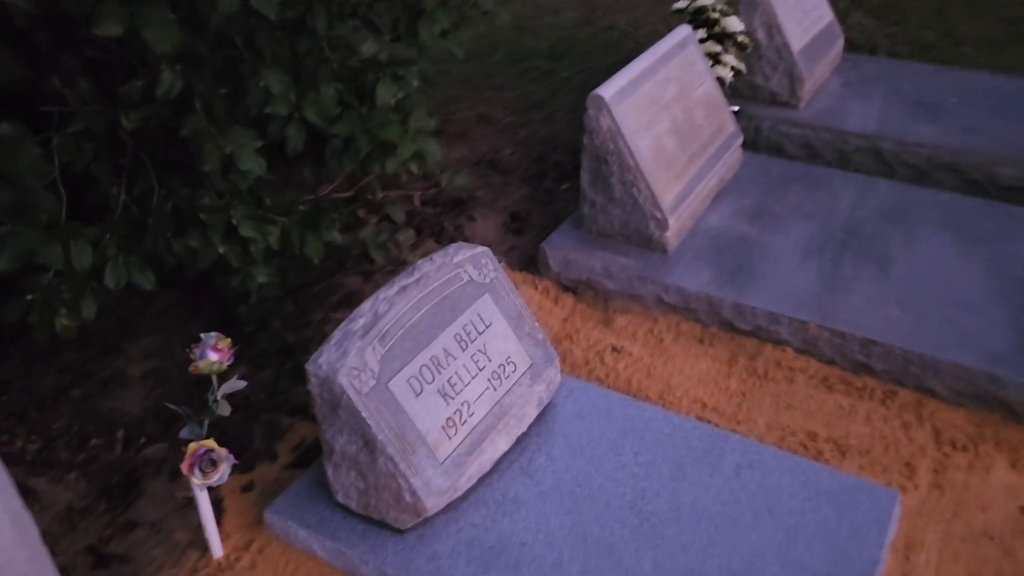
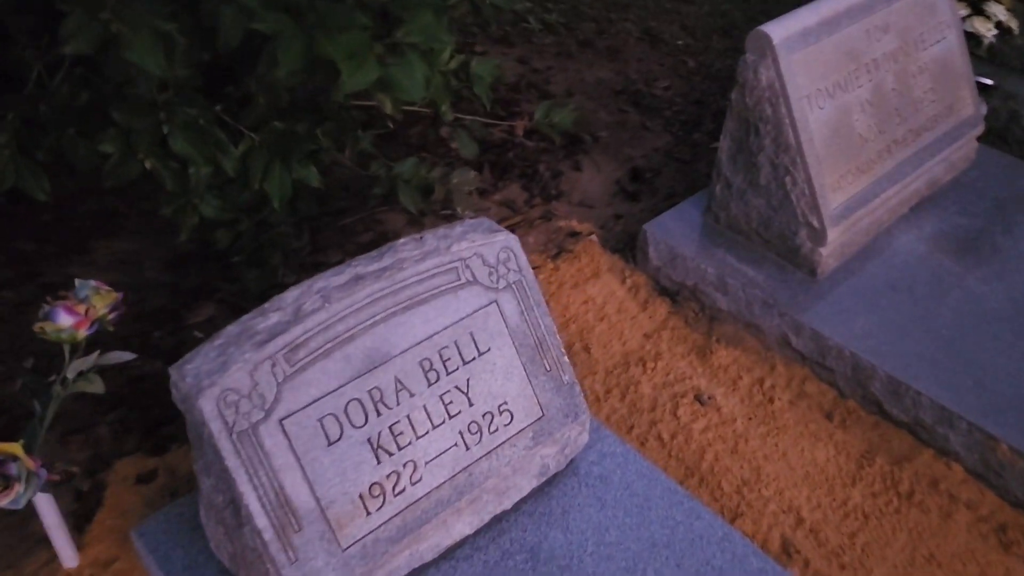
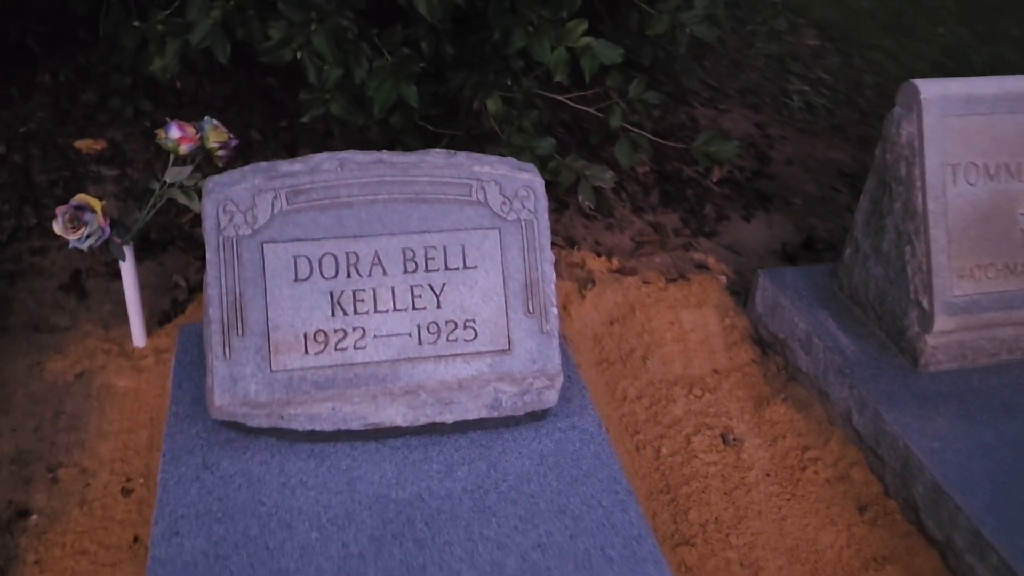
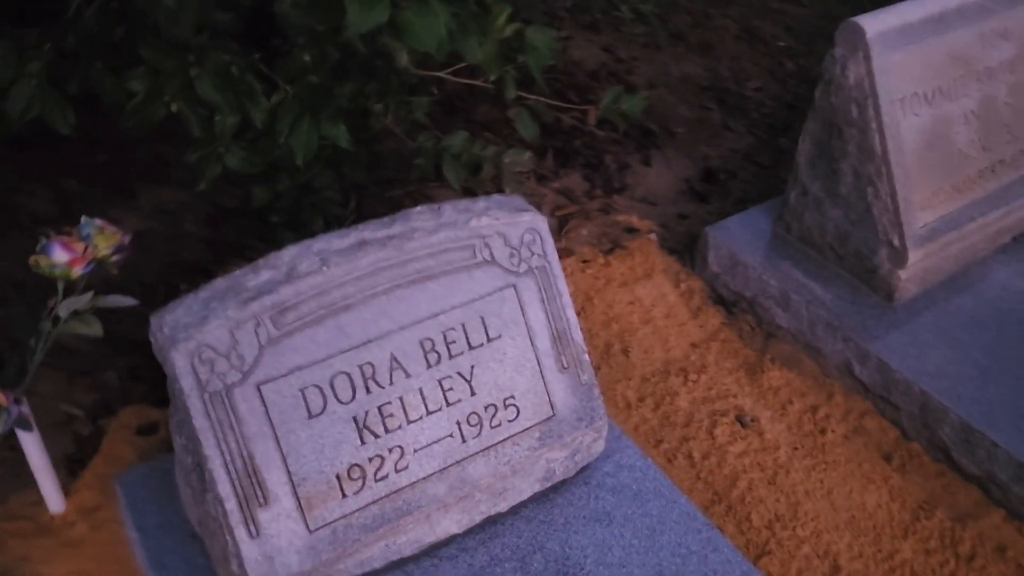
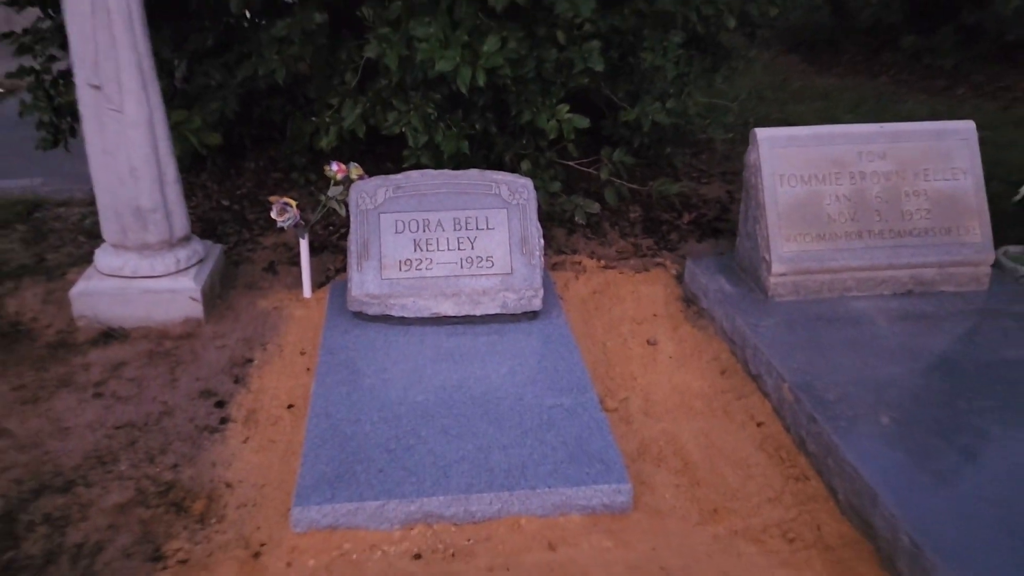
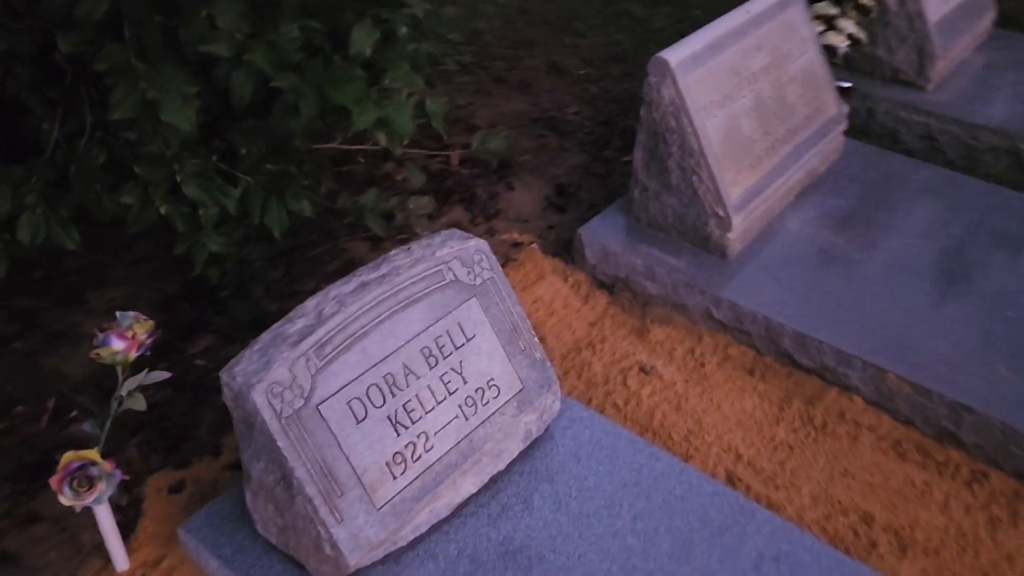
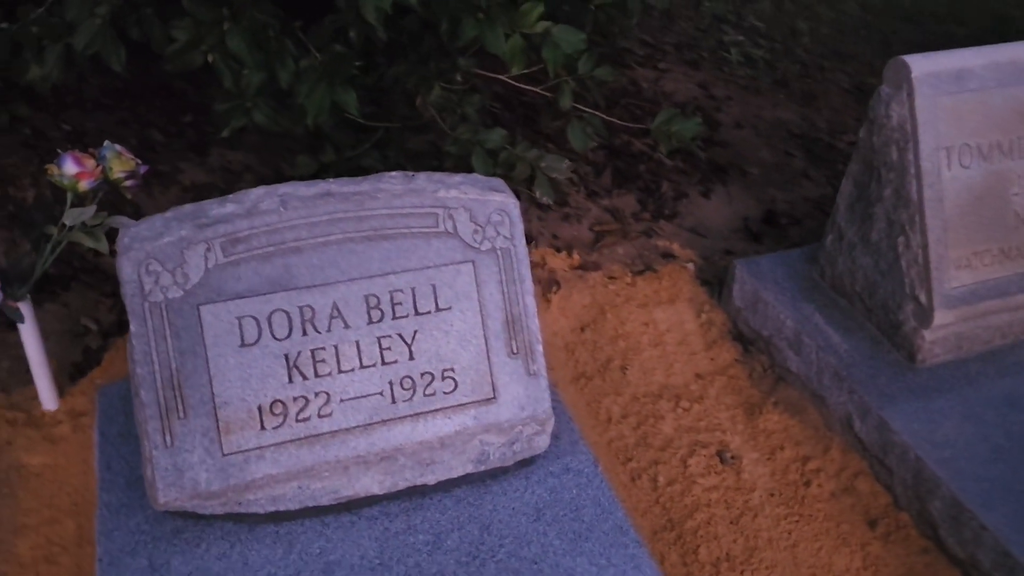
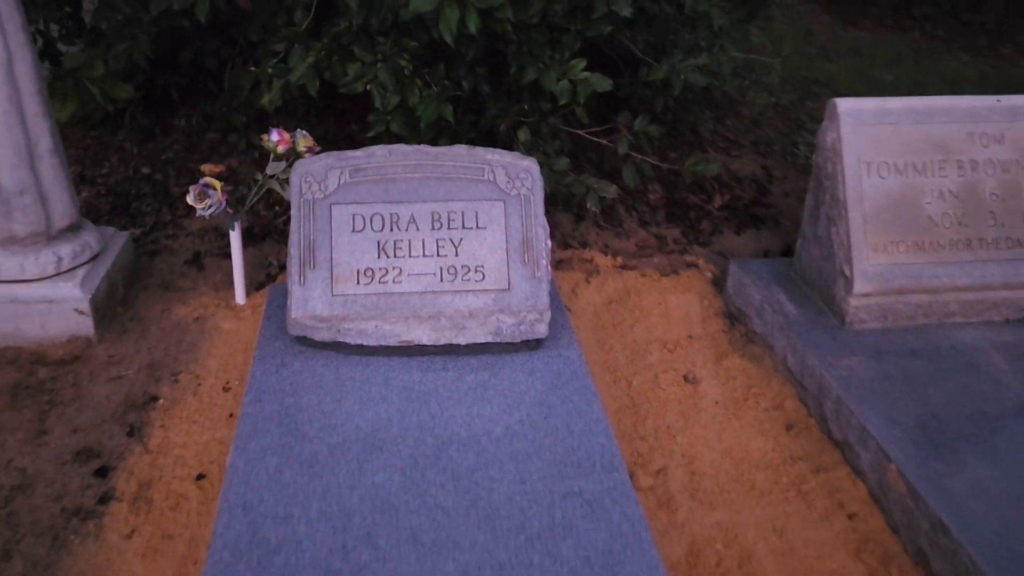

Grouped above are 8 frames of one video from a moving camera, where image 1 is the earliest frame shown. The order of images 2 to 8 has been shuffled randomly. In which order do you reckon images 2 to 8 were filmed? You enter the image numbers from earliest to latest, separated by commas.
6, 2, 4, 7, 3, 8, 5
